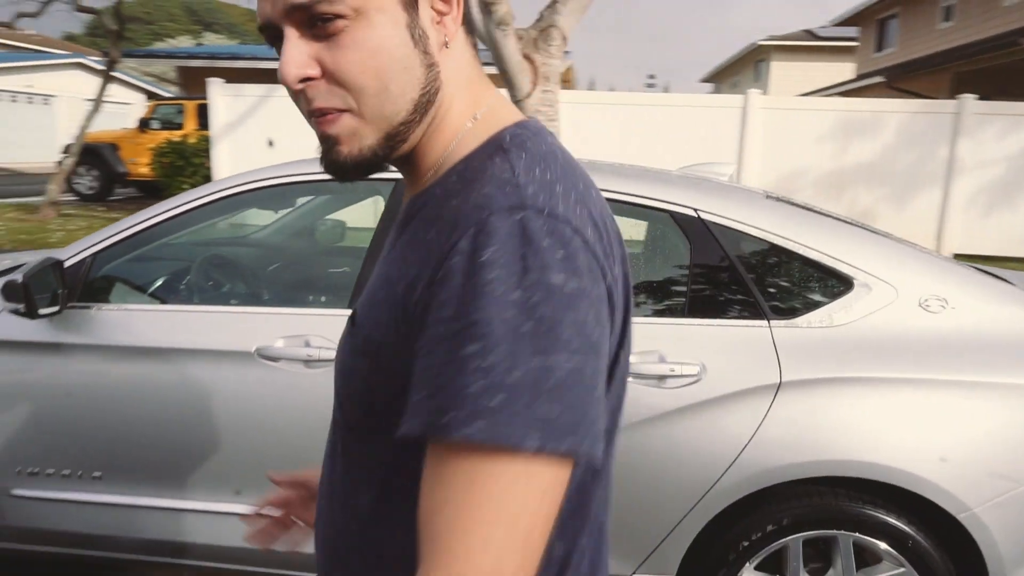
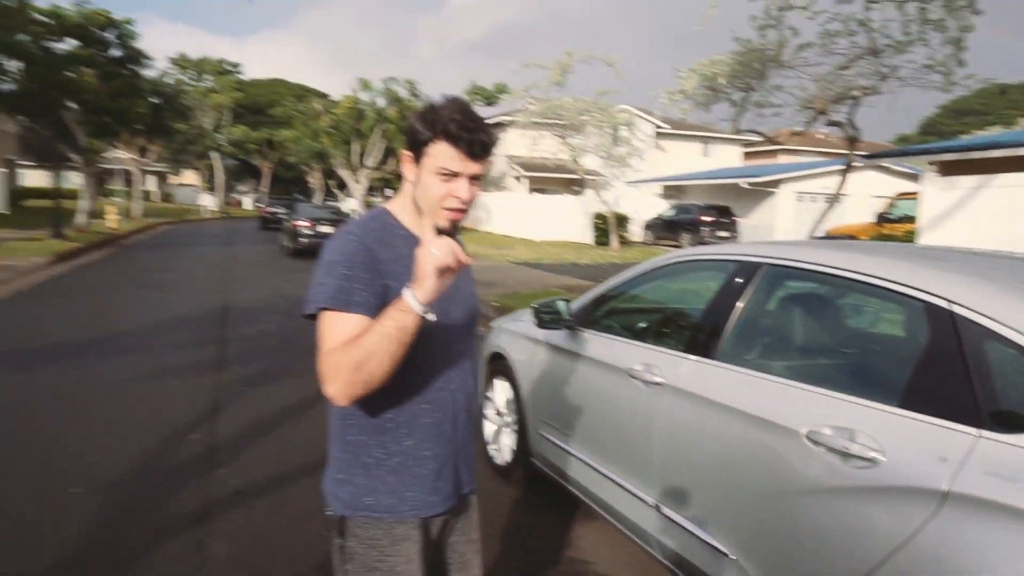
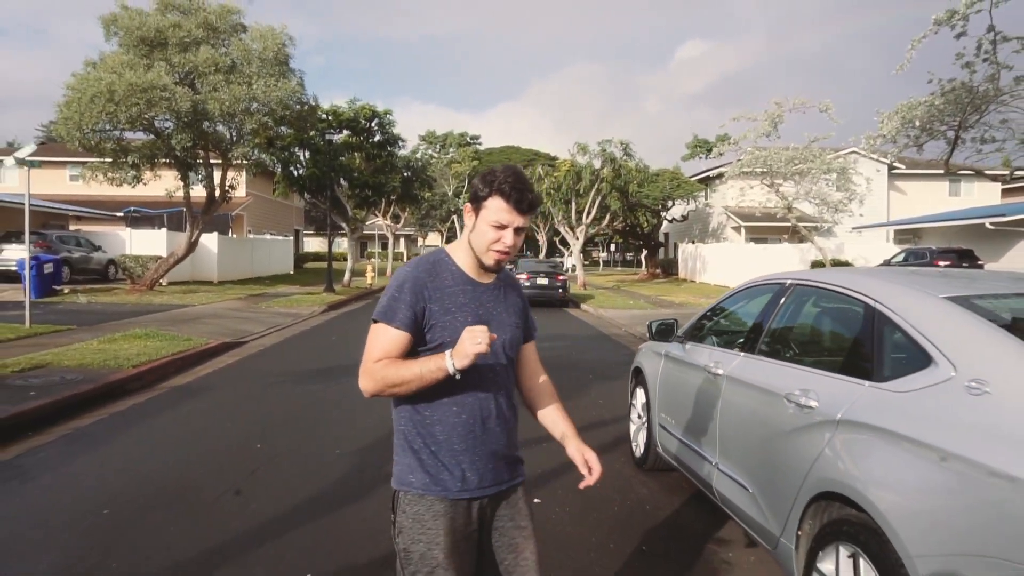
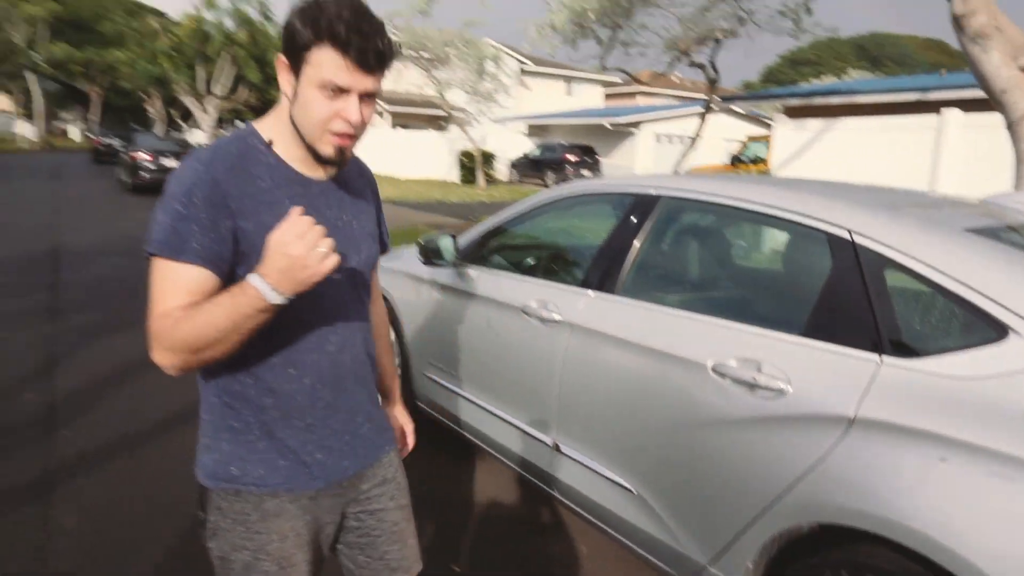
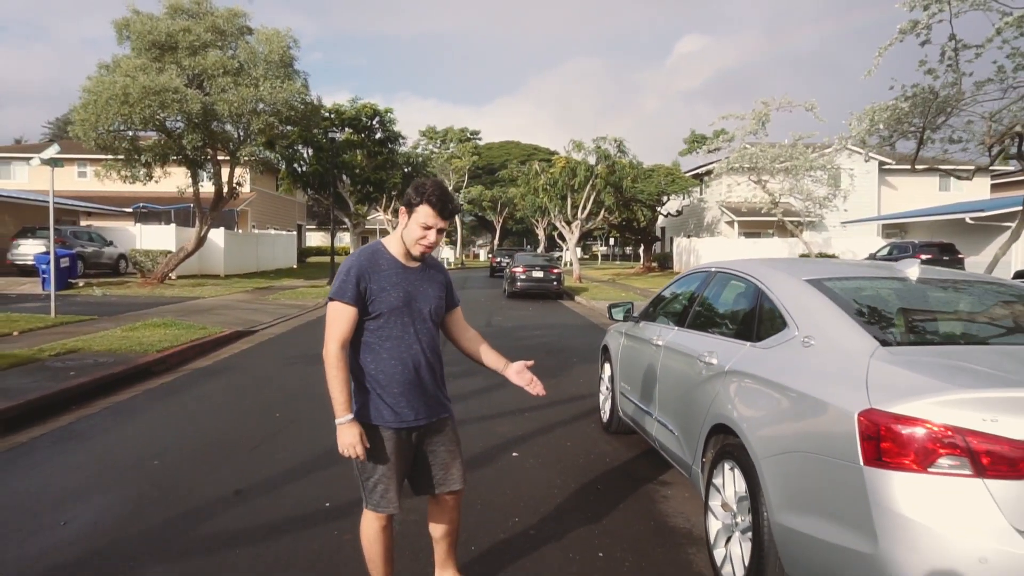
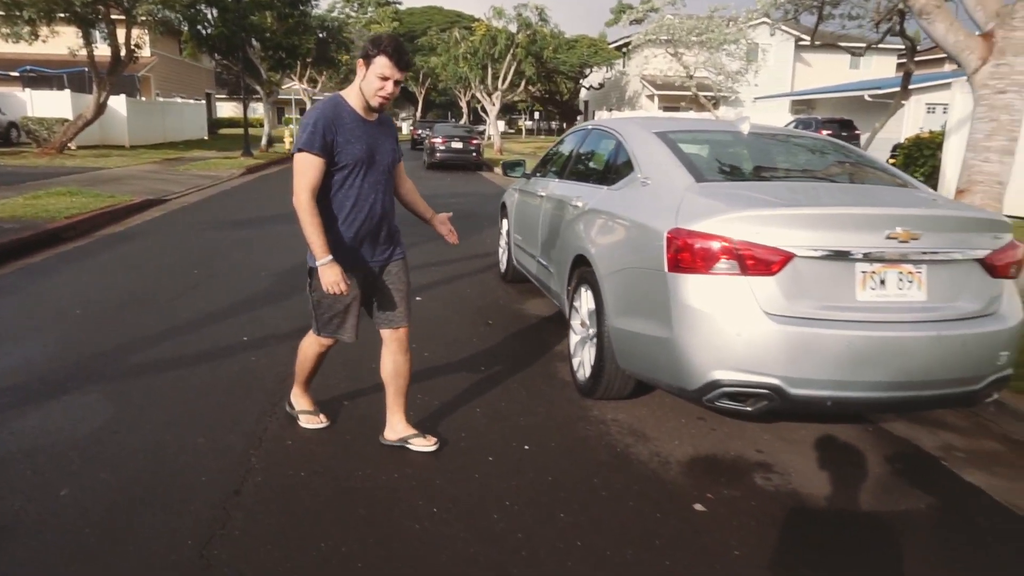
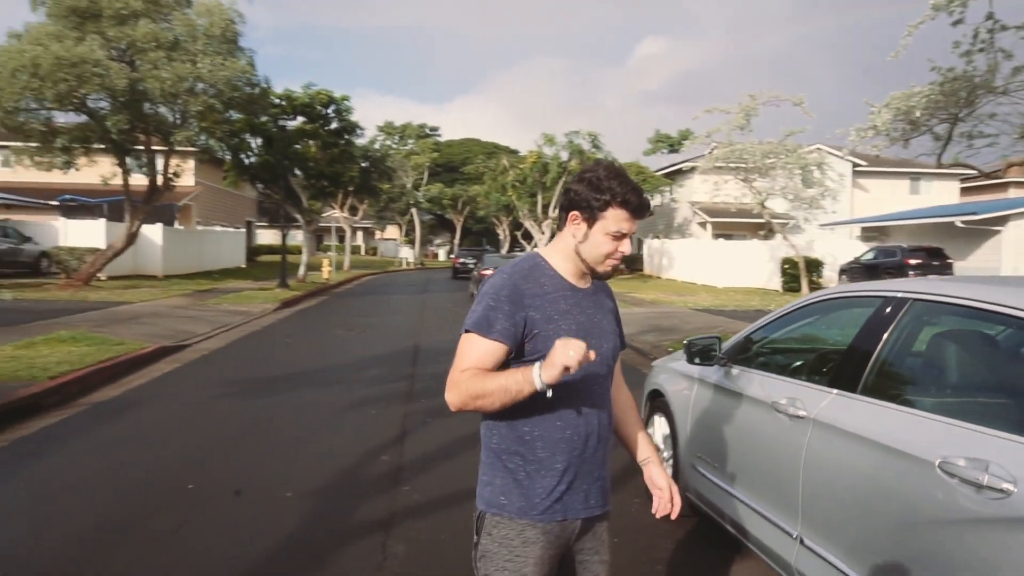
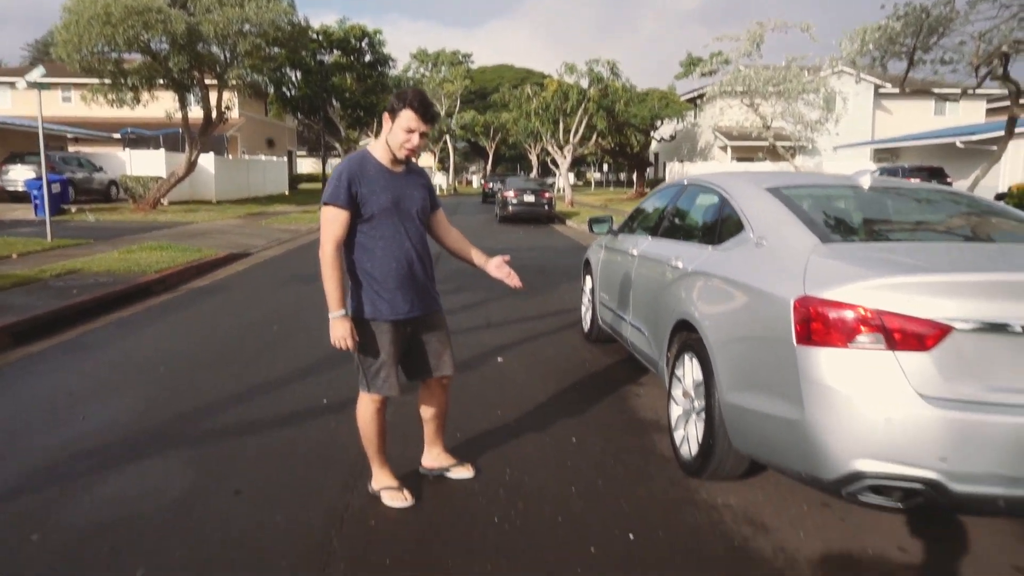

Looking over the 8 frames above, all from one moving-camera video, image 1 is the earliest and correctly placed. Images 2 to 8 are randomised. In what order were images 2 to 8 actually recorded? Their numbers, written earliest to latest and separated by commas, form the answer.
4, 2, 7, 3, 5, 8, 6
